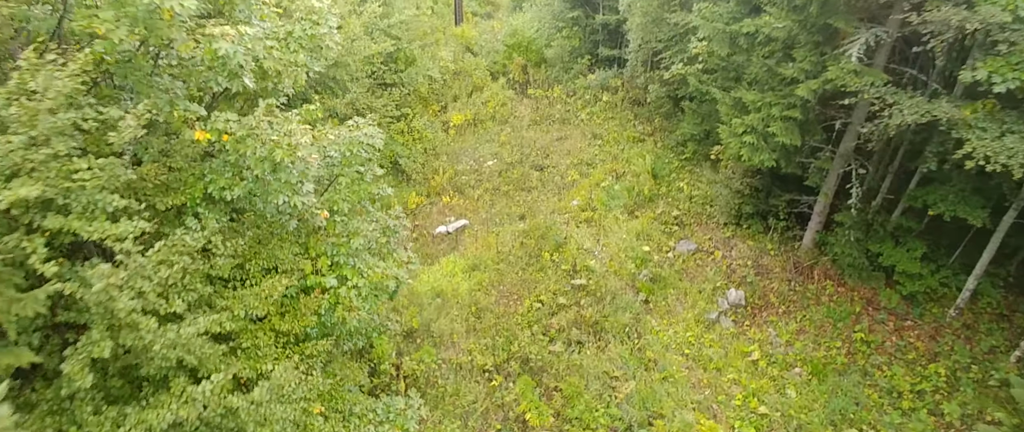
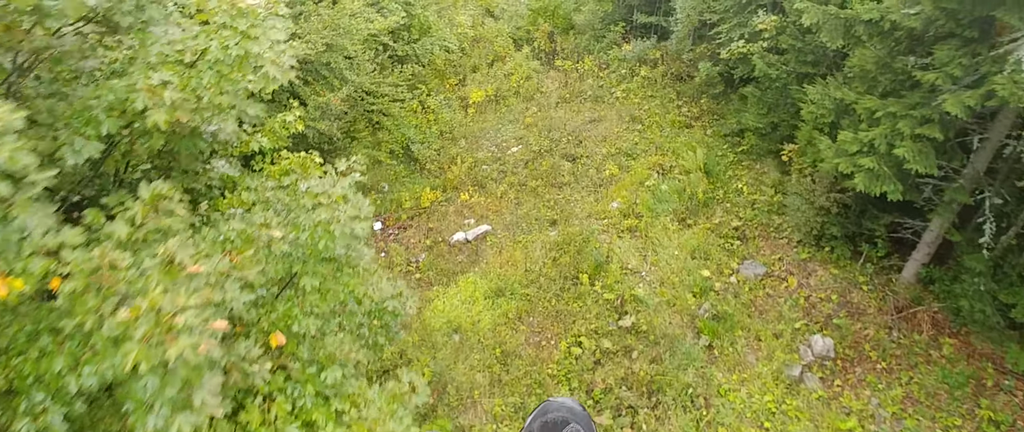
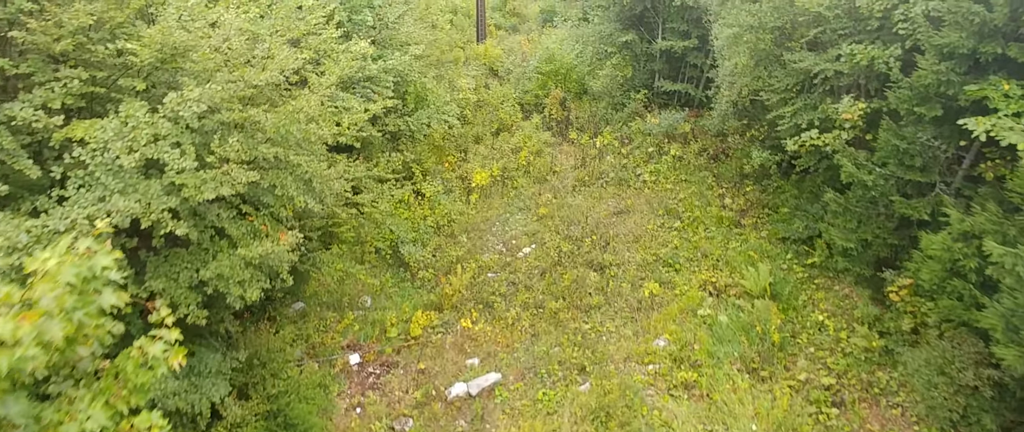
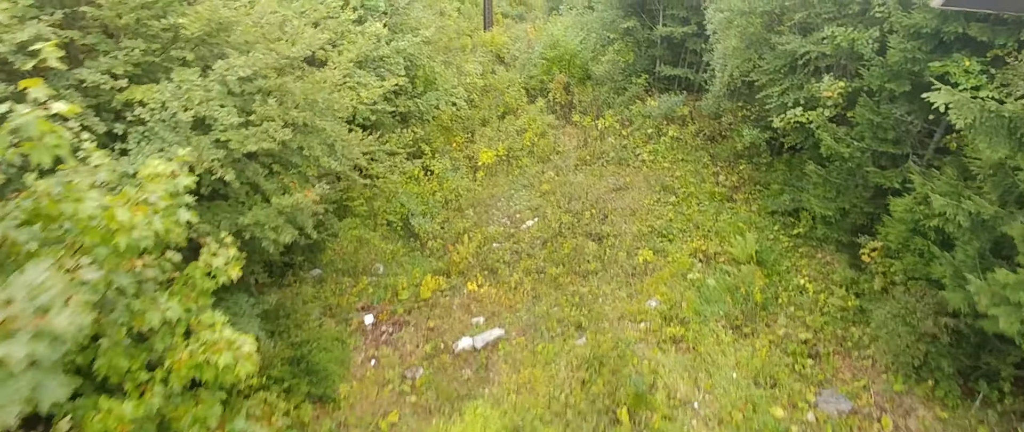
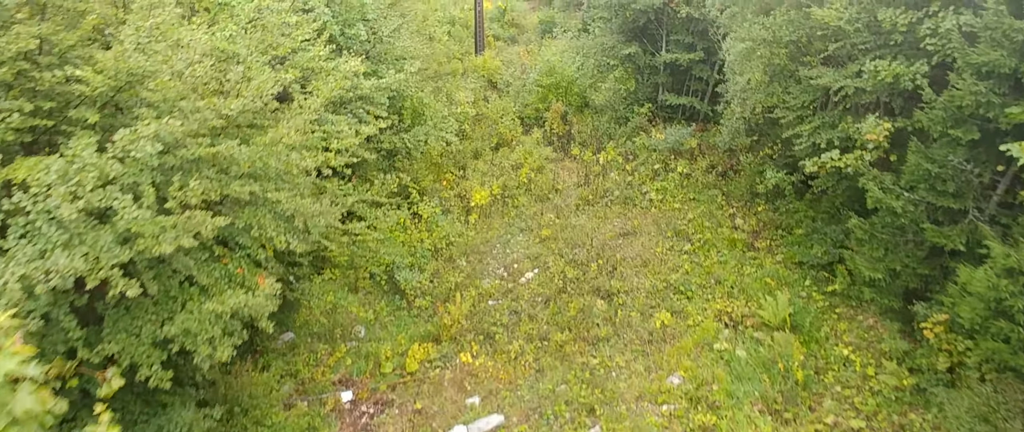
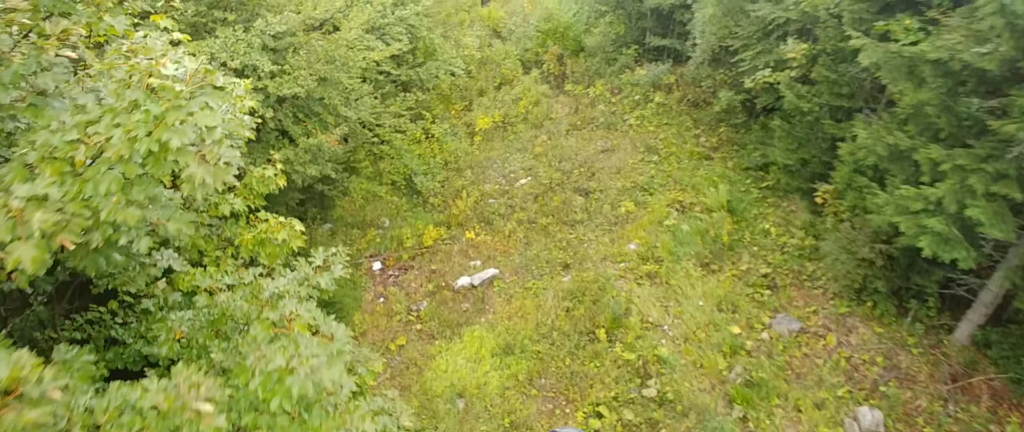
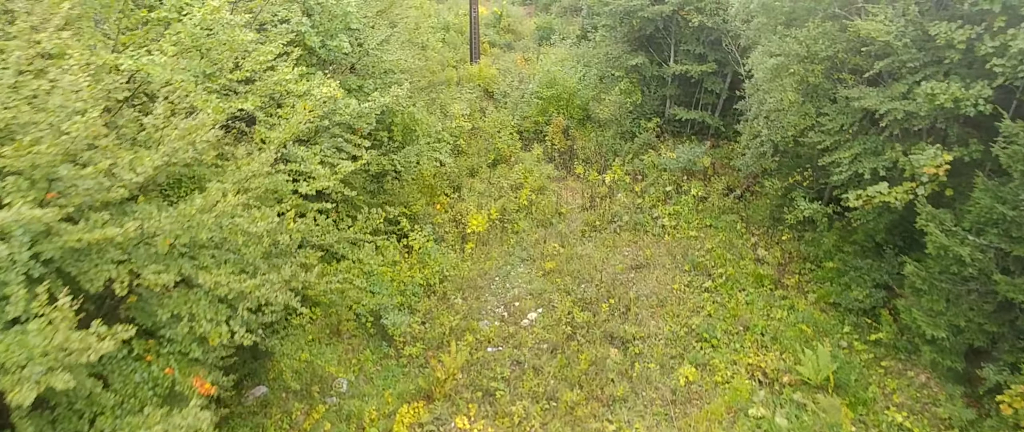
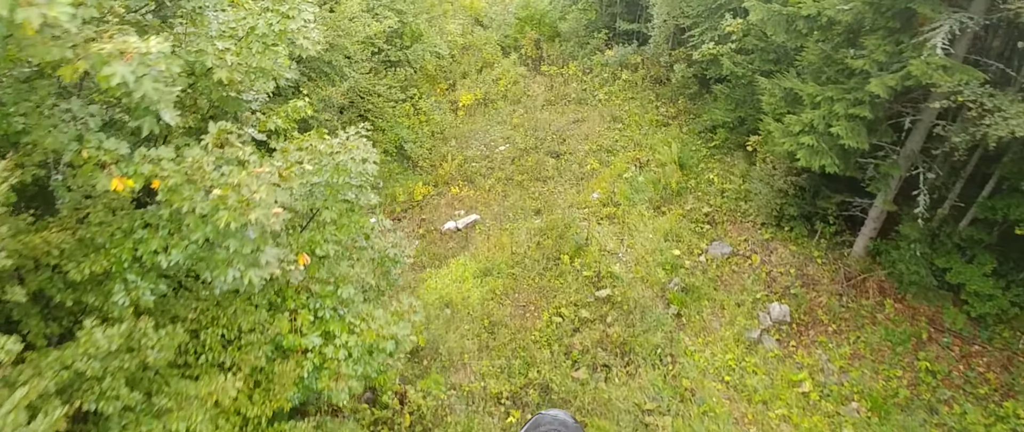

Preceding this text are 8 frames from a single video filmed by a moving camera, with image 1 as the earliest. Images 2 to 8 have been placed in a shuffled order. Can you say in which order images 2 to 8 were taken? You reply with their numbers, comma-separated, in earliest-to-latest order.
8, 2, 6, 4, 3, 5, 7
